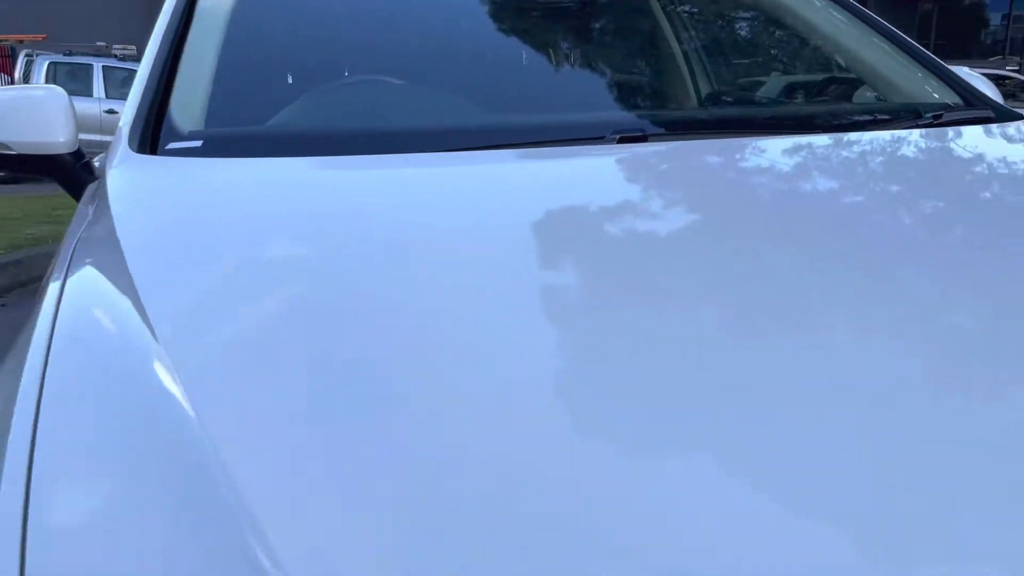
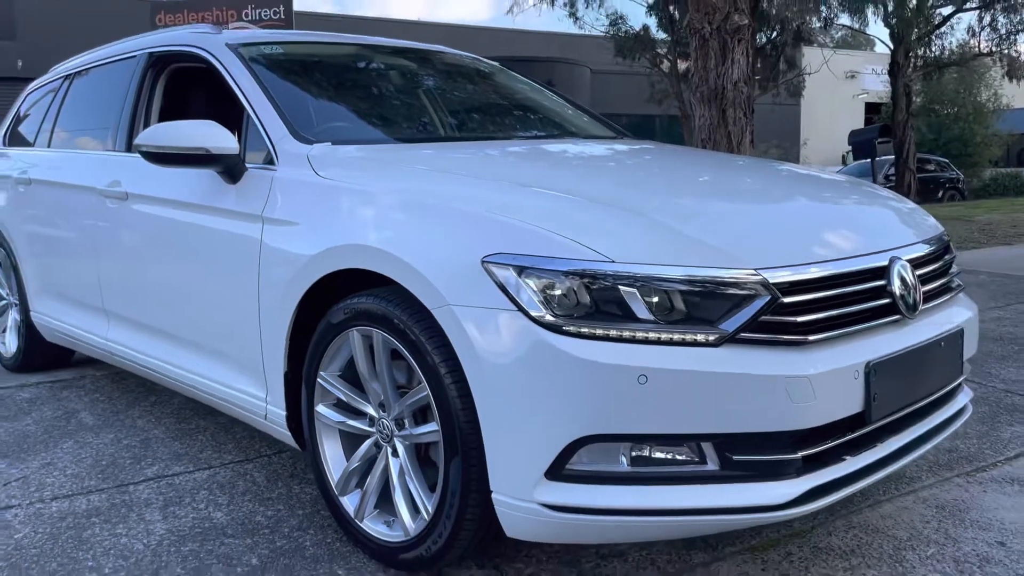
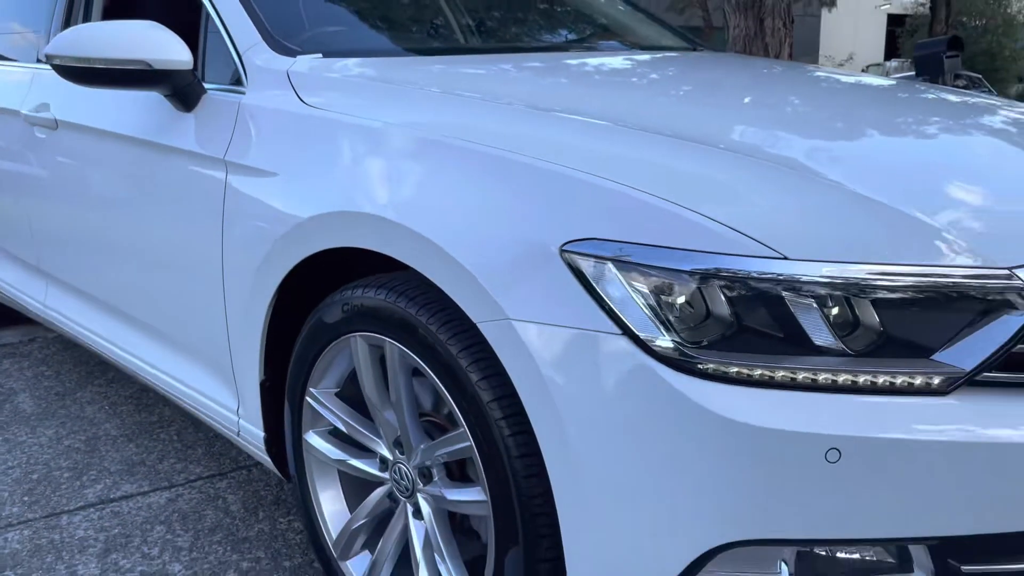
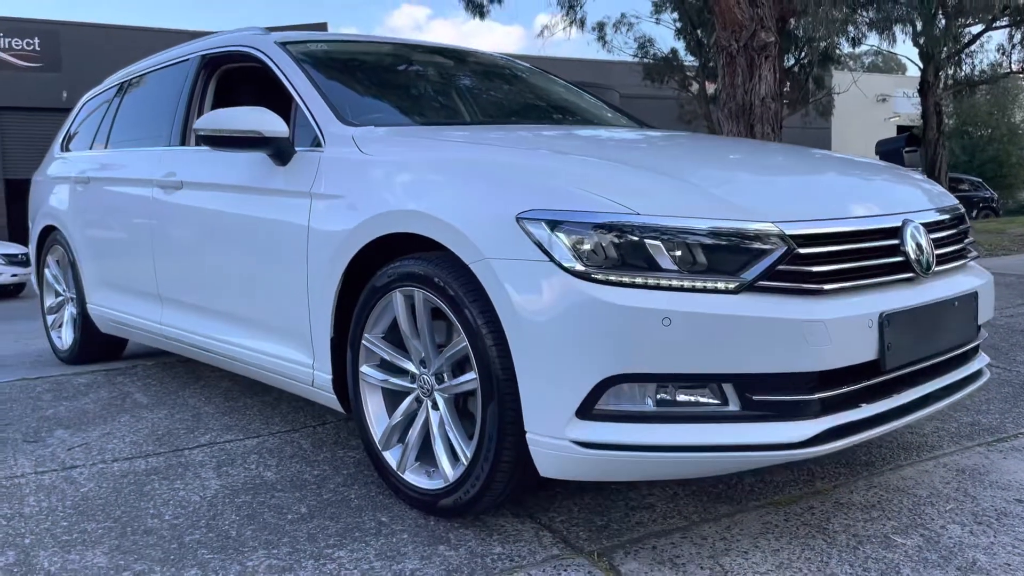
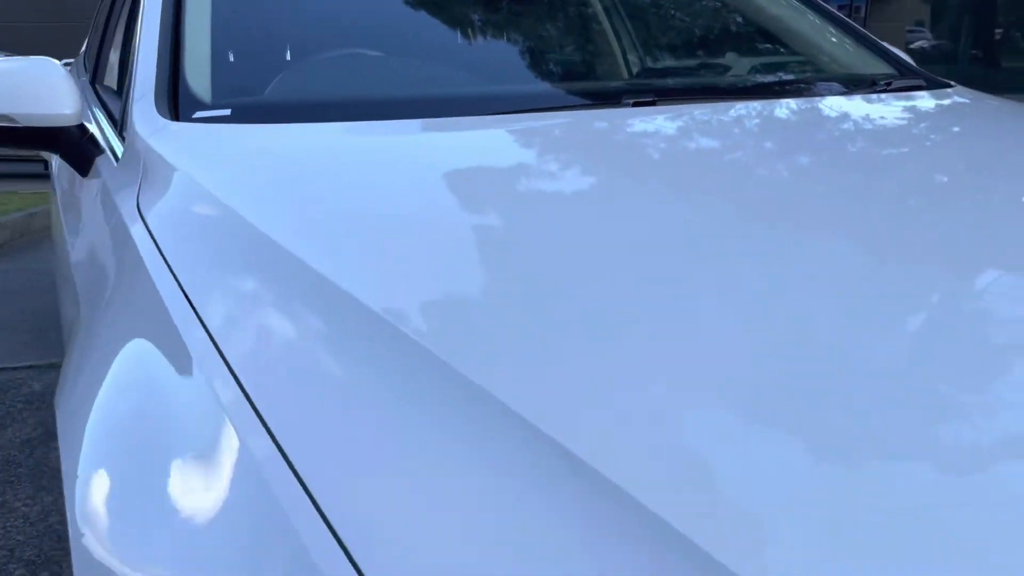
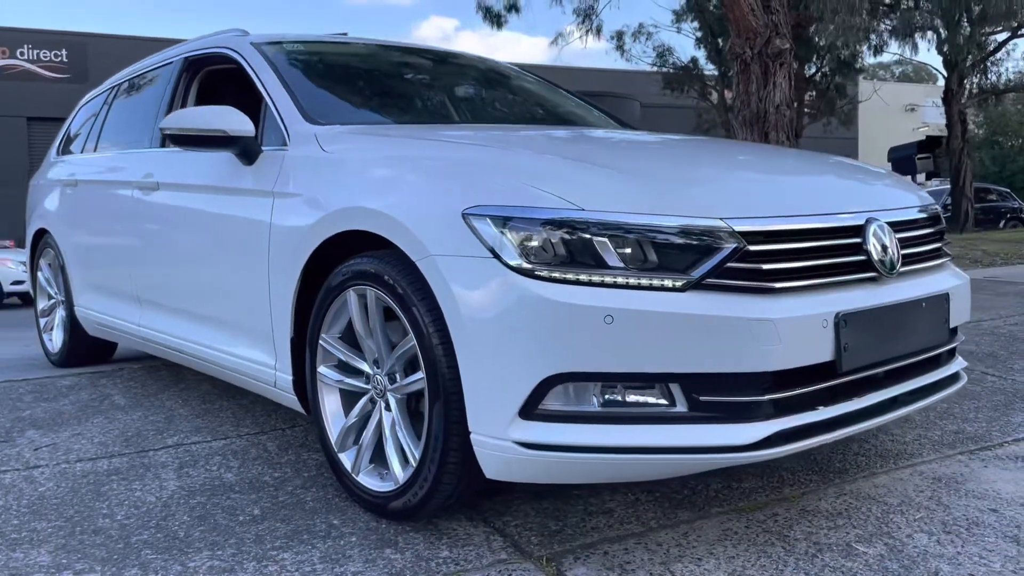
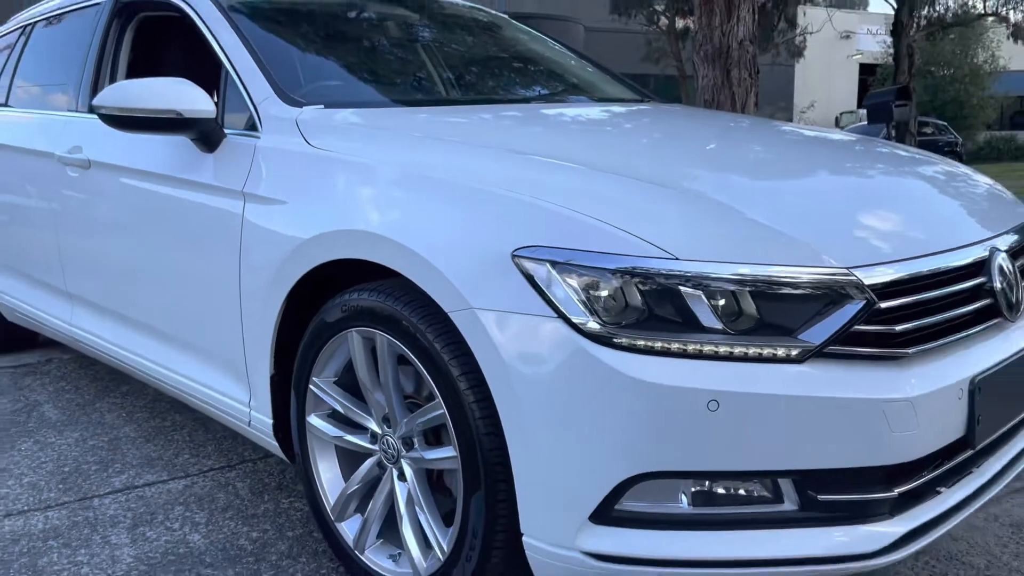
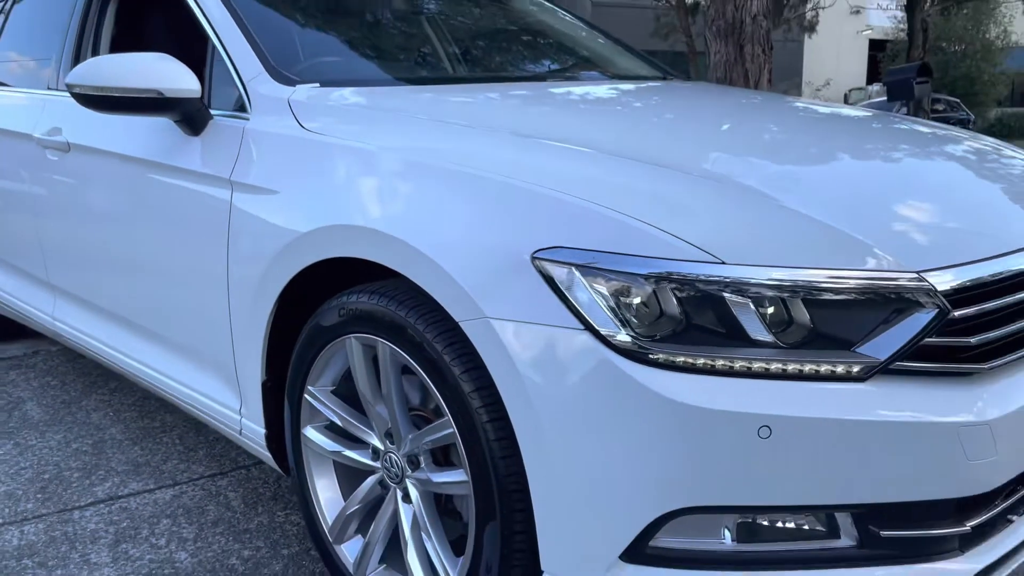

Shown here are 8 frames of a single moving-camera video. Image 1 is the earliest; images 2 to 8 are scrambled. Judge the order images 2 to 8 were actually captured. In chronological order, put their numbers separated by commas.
5, 3, 8, 7, 2, 4, 6
